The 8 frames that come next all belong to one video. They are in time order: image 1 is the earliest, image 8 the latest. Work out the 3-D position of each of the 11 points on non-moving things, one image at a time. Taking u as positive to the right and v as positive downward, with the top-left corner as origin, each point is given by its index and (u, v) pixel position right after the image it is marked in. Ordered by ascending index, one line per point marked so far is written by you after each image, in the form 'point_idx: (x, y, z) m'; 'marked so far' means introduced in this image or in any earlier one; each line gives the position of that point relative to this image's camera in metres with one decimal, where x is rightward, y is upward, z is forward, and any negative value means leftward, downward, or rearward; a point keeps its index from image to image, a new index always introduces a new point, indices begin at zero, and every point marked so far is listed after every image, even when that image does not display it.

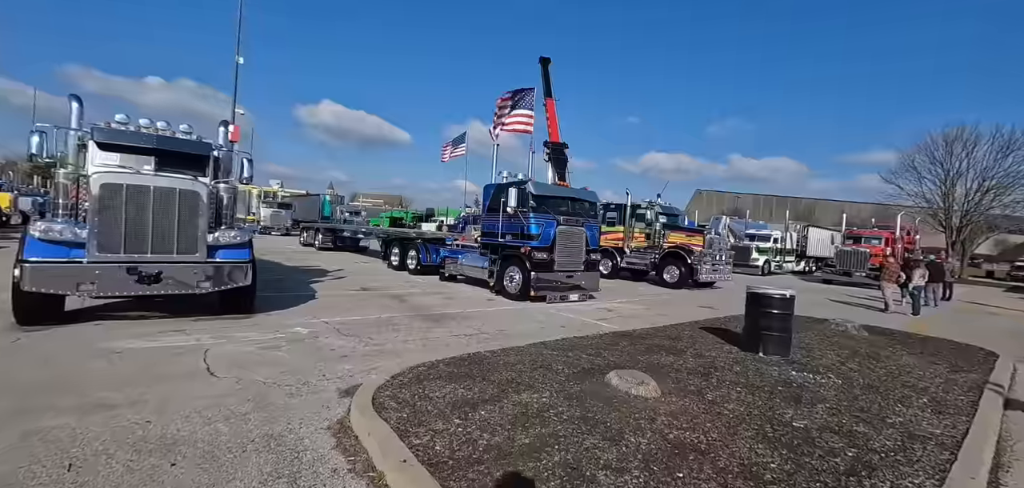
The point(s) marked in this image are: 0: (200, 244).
0: (-4.5, 0.0, +6.4) m
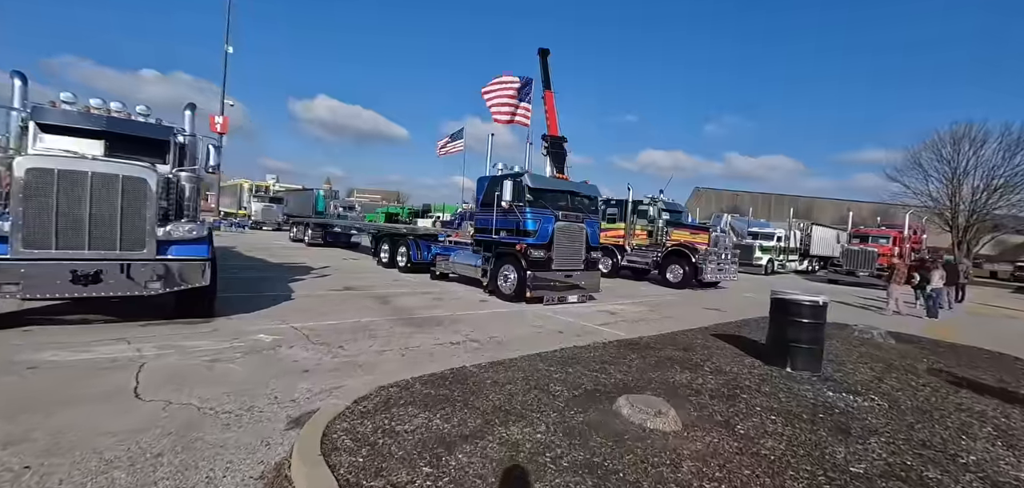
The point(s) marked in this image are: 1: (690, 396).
0: (-4.6, +0.1, +5.7) m
1: (+1.5, -1.3, +3.9) m
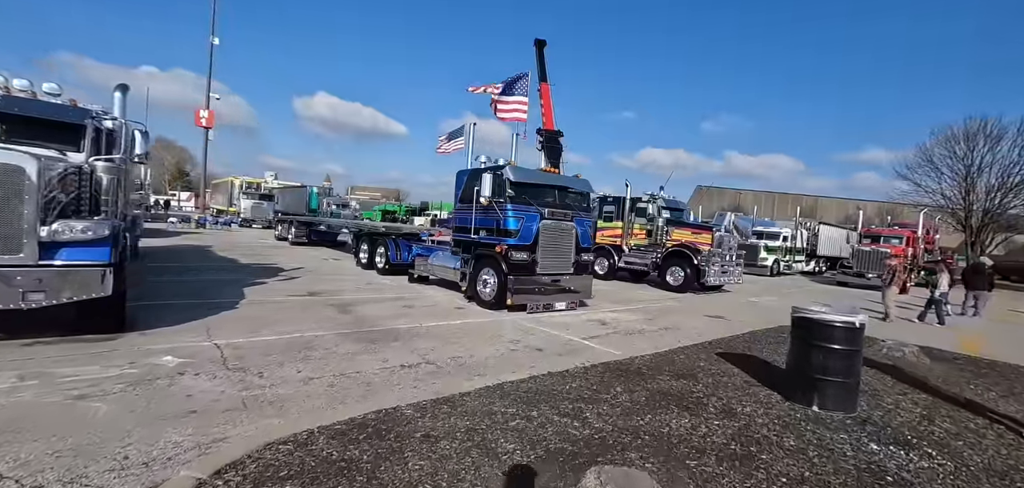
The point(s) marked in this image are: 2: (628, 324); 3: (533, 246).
0: (-5.0, 0.0, +4.6) m
1: (+1.1, -1.4, +2.8) m
2: (+2.1, -1.5, +8.4) m
3: (+0.4, 0.0, +8.7) m
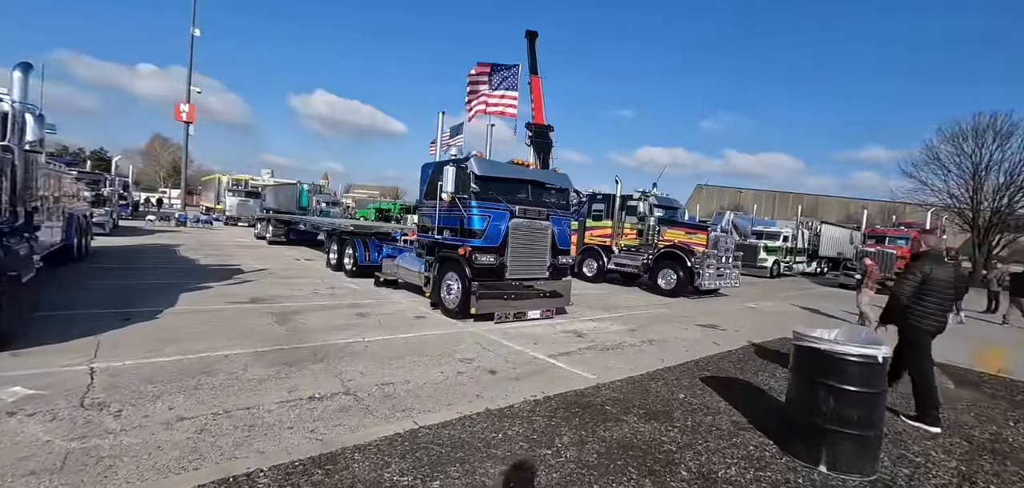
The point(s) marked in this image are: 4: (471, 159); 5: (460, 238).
0: (-5.6, 0.0, +3.7) m
1: (+0.5, -1.4, +1.9) m
2: (+1.6, -1.5, +7.4) m
3: (-0.2, -0.1, +7.7) m
4: (-0.7, +1.5, +7.8) m
5: (-0.9, +0.1, +7.8) m
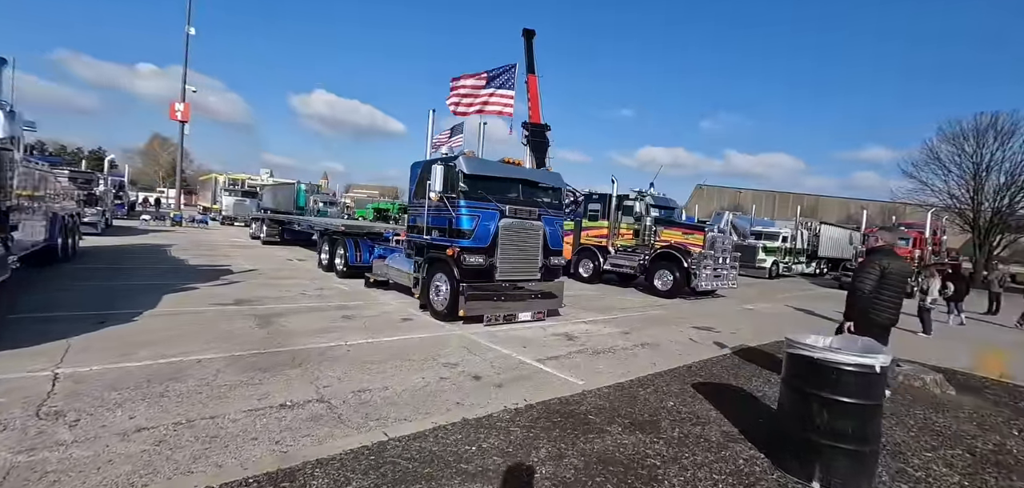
0: (-5.7, 0.0, +3.5) m
1: (+0.3, -1.4, +1.7) m
2: (+1.4, -1.5, +7.2) m
3: (-0.4, -0.1, +7.6) m
4: (-0.9, +1.5, +7.7) m
5: (-1.1, +0.1, +7.6) m
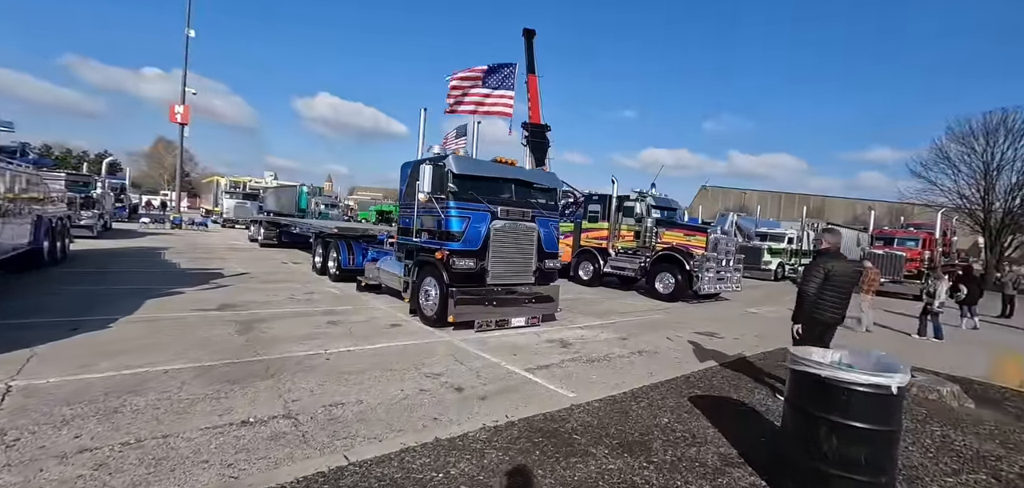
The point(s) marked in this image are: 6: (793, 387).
0: (-5.9, 0.0, +3.2) m
1: (+0.2, -1.4, +1.4) m
2: (+1.3, -1.6, +6.9) m
3: (-0.5, -0.1, +7.3) m
4: (-1.0, +1.4, +7.4) m
5: (-1.2, +0.1, +7.3) m
6: (+1.6, -0.8, +2.7) m
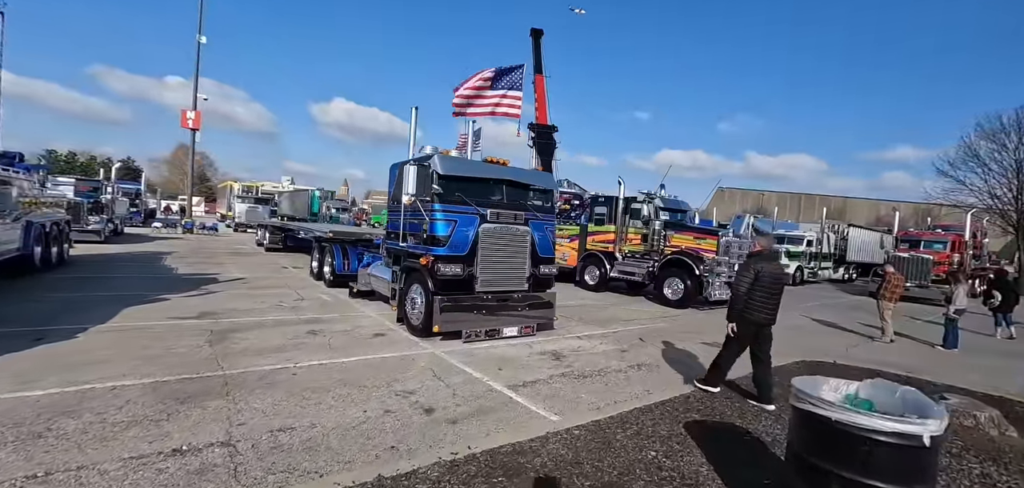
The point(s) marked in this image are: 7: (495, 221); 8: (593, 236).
0: (-6.2, -0.1, +3.0) m
1: (-0.2, -1.5, +0.9) m
2: (+1.1, -1.6, +6.4) m
3: (-0.6, -0.2, +6.8) m
4: (-1.2, +1.3, +7.0) m
5: (-1.3, 0.0, +6.9) m
6: (+1.3, -0.9, +2.2) m
7: (-0.3, +0.4, +7.0) m
8: (+2.6, +0.3, +14.6) m
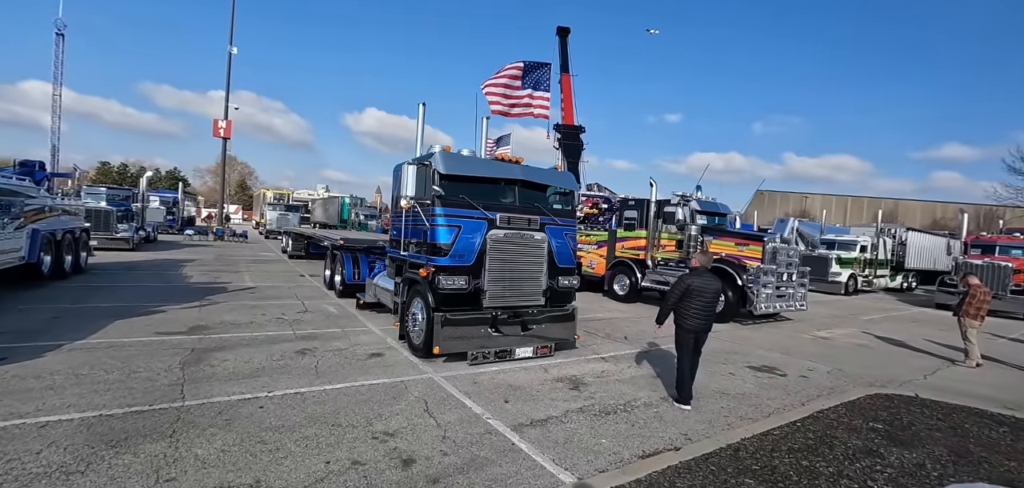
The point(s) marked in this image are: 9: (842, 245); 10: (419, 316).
0: (-6.3, -0.2, +2.6) m
1: (-0.4, -1.5, +0.1) m
2: (+1.2, -1.7, +5.4) m
3: (-0.5, -0.3, +6.0) m
4: (-1.0, +1.2, +6.2) m
5: (-1.2, -0.1, +6.1) m
6: (+1.2, -0.9, +1.2) m
7: (-0.1, +0.2, +6.2) m
8: (+3.3, +0.1, +13.5) m
9: (+14.5, 0.0, +19.9) m
10: (-1.3, -1.0, +6.3) m
